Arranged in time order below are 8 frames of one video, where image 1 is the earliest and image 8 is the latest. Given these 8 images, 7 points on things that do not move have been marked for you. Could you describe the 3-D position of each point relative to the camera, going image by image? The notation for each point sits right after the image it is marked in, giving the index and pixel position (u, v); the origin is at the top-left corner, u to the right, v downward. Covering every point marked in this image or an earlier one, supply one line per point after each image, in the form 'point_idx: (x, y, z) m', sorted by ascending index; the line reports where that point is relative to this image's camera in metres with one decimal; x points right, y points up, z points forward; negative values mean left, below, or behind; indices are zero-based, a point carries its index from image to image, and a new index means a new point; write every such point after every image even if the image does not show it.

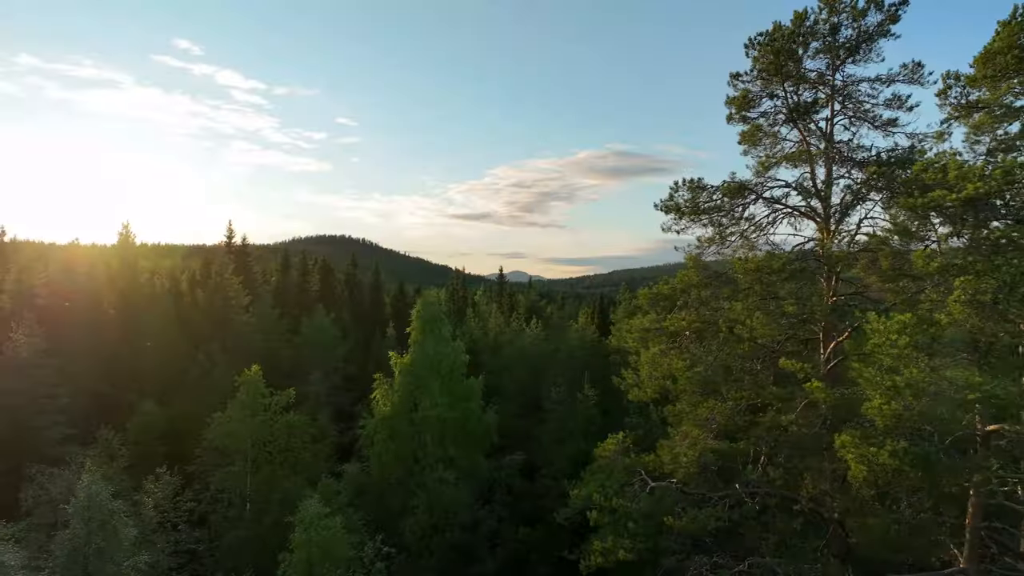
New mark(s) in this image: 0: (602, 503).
0: (+1.4, -3.4, +12.3) m
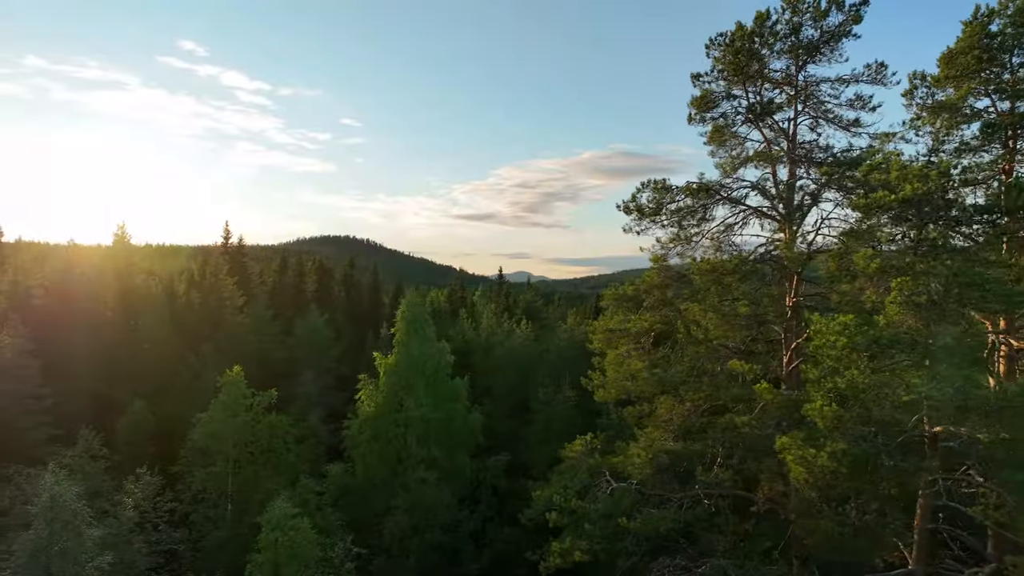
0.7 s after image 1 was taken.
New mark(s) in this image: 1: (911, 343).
0: (+0.8, -3.4, +12.3) m
1: (+4.1, -0.6, +8.0) m
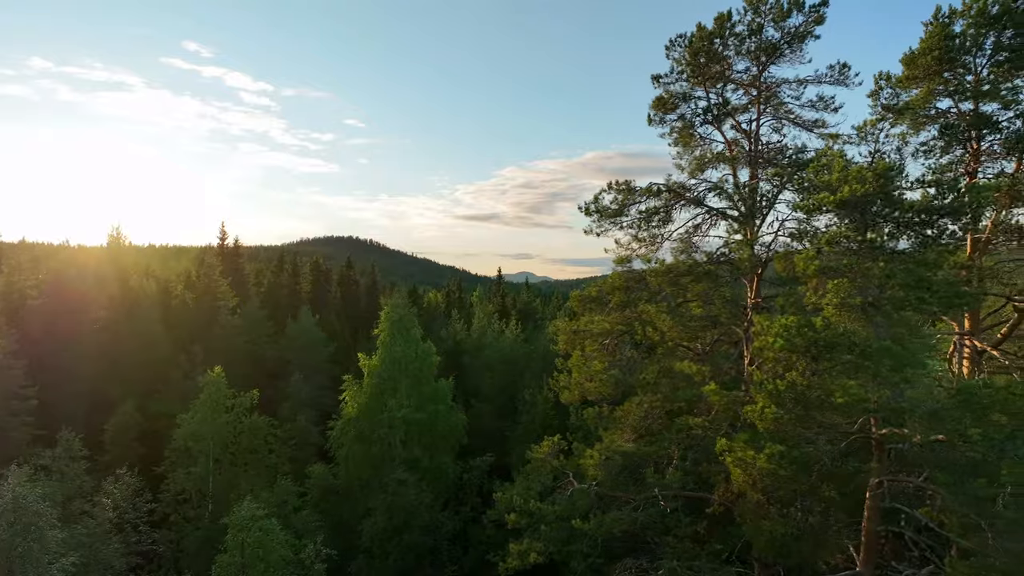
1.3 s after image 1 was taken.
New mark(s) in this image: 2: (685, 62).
0: (+0.2, -3.4, +12.3) m
1: (+3.5, -0.6, +8.0) m
2: (+2.9, +3.7, +12.8) m
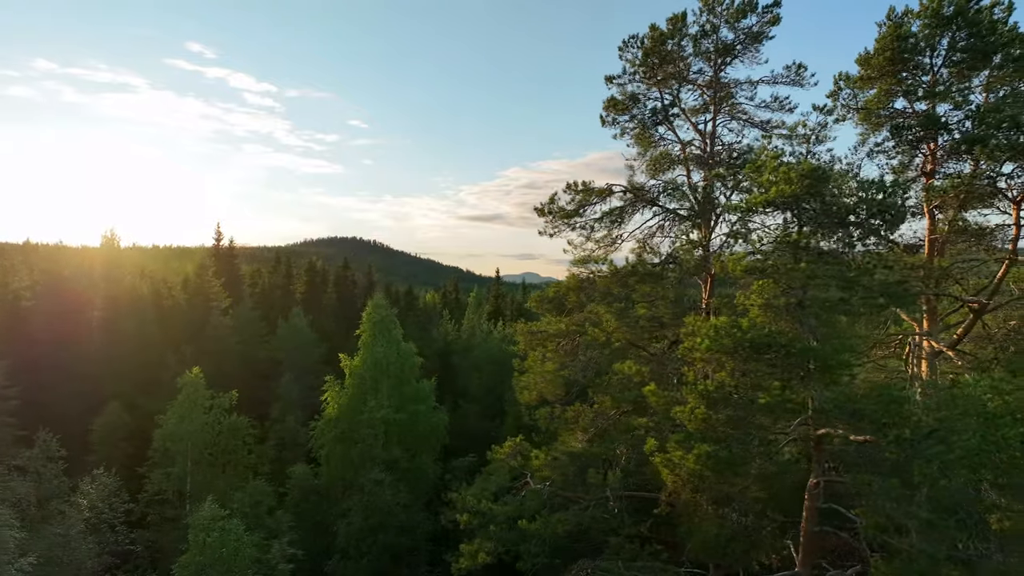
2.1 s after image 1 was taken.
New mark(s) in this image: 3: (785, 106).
0: (-0.6, -3.4, +12.3) m
1: (+2.7, -0.6, +8.0) m
2: (+2.1, +3.7, +12.8) m
3: (+4.5, +3.0, +13.0) m
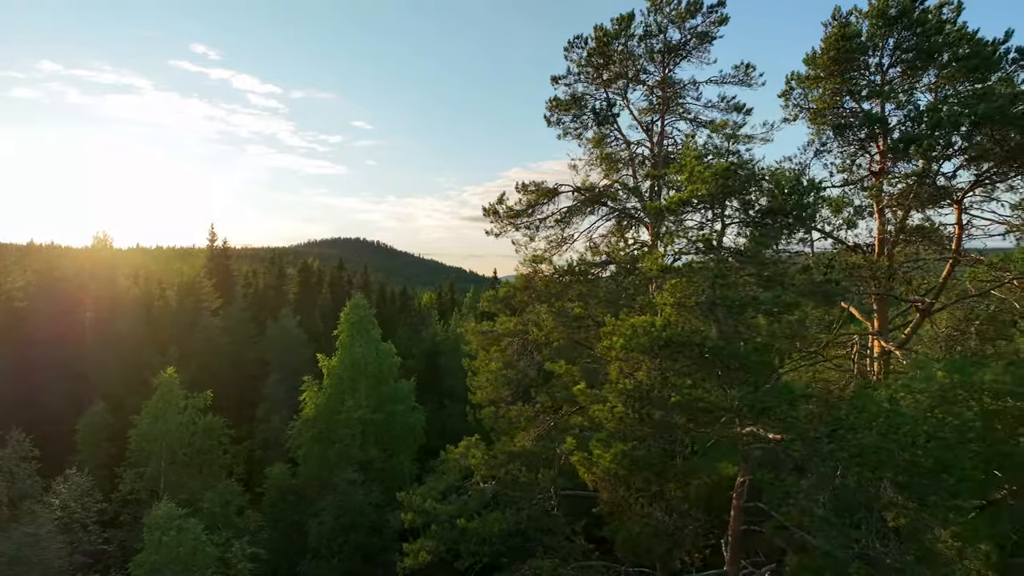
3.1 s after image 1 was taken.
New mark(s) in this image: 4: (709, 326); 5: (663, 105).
0: (-1.5, -3.4, +12.4) m
1: (+1.8, -0.6, +8.1) m
2: (+1.2, +3.7, +12.8) m
3: (+3.7, +3.0, +13.0) m
4: (+2.1, -0.4, +8.3) m
5: (+2.5, +3.0, +13.0) m
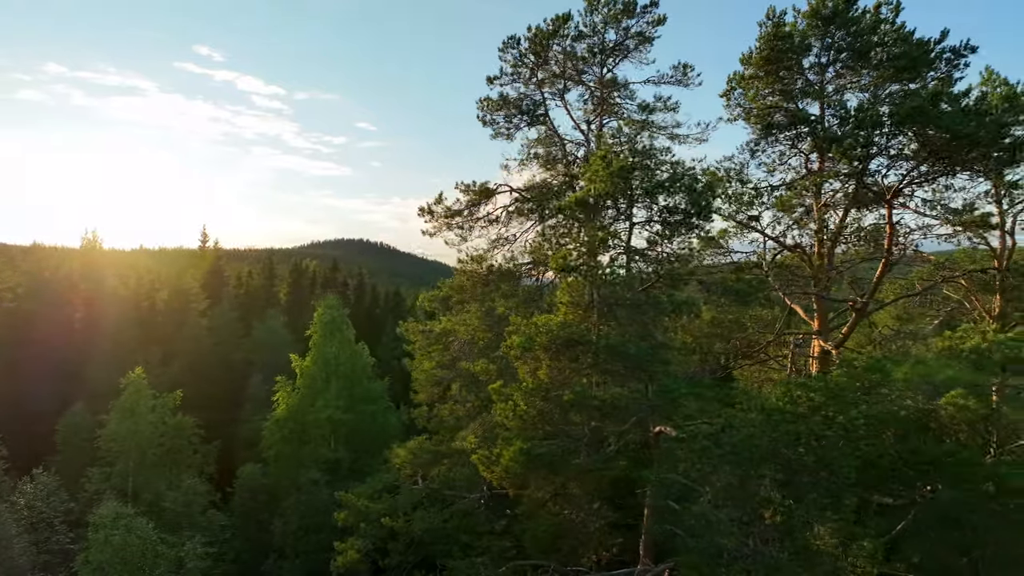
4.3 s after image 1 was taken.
0: (-2.5, -3.4, +12.4) m
1: (+0.8, -0.6, +8.1) m
2: (+0.2, +3.7, +12.9) m
3: (+2.6, +3.0, +13.1) m
4: (+1.0, -0.4, +8.3) m
5: (+1.5, +3.1, +13.0) m
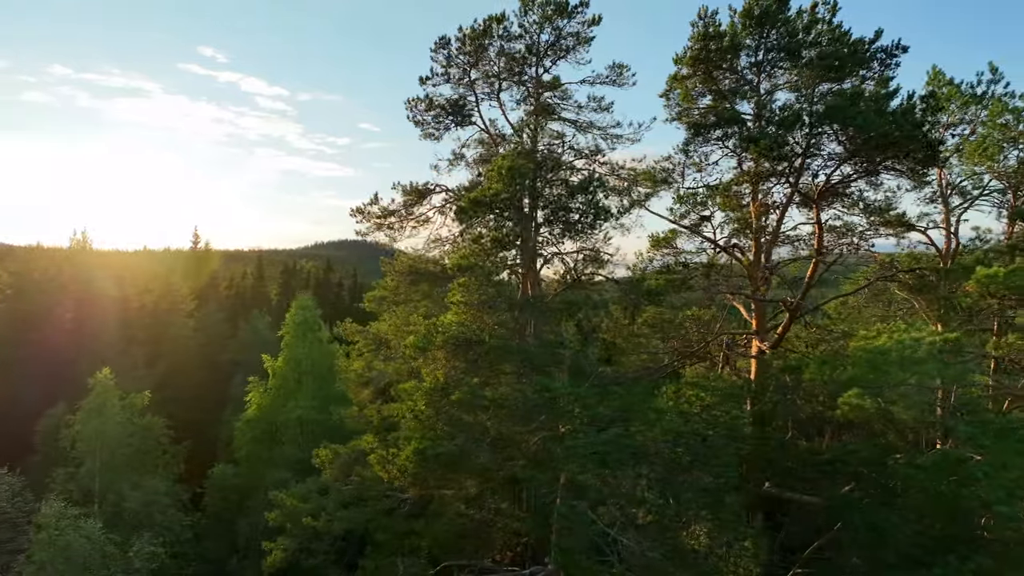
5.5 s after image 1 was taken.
0: (-3.6, -3.4, +12.4) m
1: (-0.4, -0.6, +8.1) m
2: (-0.9, +3.7, +12.9) m
3: (+1.5, +3.0, +13.1) m
4: (-0.1, -0.4, +8.4) m
5: (+0.4, +3.0, +13.0) m
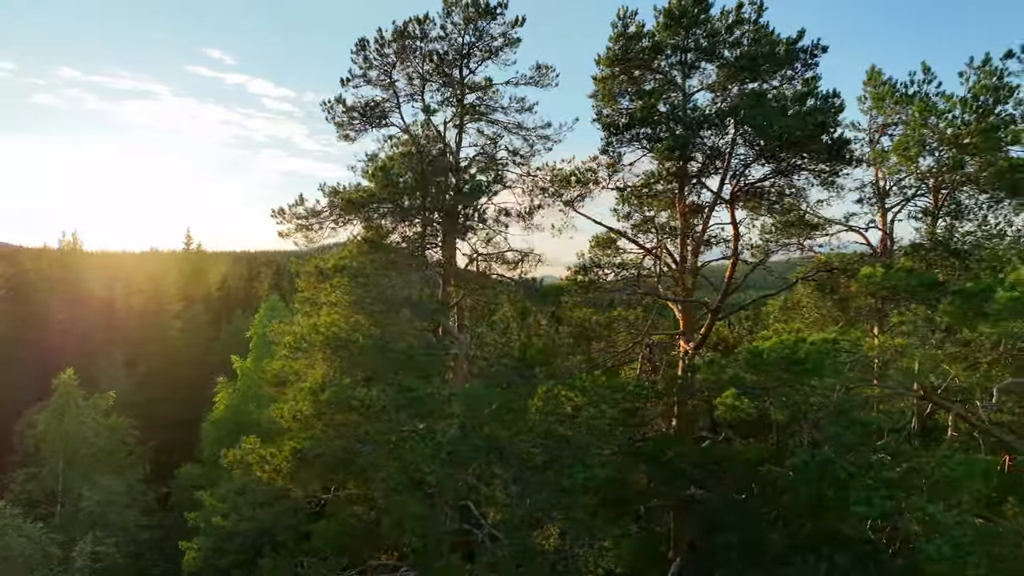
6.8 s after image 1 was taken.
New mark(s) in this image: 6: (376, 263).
0: (-4.9, -3.4, +12.5) m
1: (-1.7, -0.6, +8.1) m
2: (-2.2, +3.7, +12.9) m
3: (+0.2, +3.0, +13.1) m
4: (-1.4, -0.4, +8.4) m
5: (-0.9, +3.0, +13.1) m
6: (-1.4, +0.3, +9.0) m
